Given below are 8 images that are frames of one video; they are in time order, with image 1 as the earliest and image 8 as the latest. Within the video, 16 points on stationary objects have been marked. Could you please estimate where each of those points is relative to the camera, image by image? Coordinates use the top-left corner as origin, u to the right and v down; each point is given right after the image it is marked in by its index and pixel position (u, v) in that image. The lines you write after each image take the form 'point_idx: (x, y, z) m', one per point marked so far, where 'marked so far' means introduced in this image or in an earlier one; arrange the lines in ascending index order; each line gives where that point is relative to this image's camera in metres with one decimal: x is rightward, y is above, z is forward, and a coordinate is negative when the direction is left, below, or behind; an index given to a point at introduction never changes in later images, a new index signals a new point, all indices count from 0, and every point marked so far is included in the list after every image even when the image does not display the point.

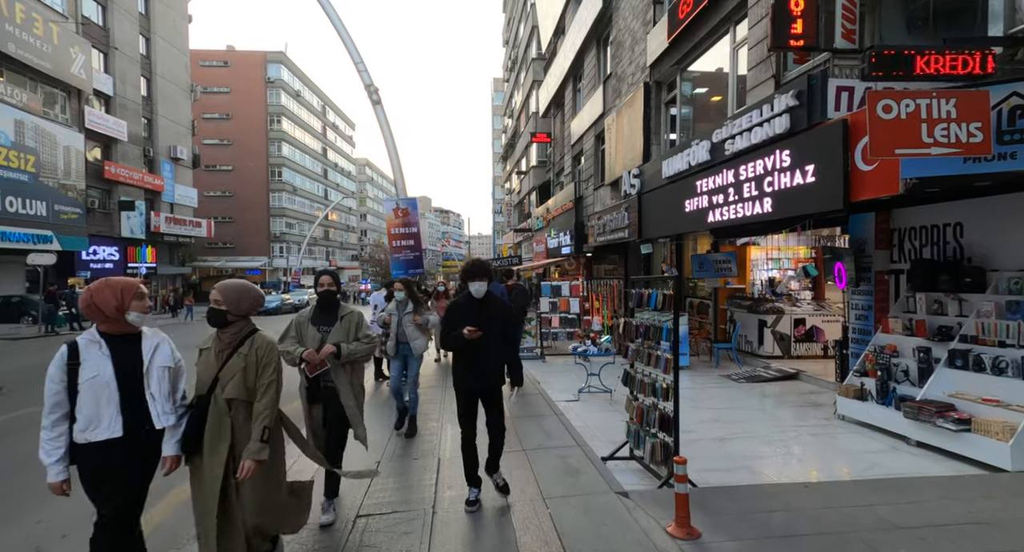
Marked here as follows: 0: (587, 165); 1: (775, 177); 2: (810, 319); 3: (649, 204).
0: (+2.6, +3.9, +16.8) m
1: (+3.8, +1.4, +6.9) m
2: (+6.3, -0.9, +10.1) m
3: (+3.3, +1.7, +11.3) m
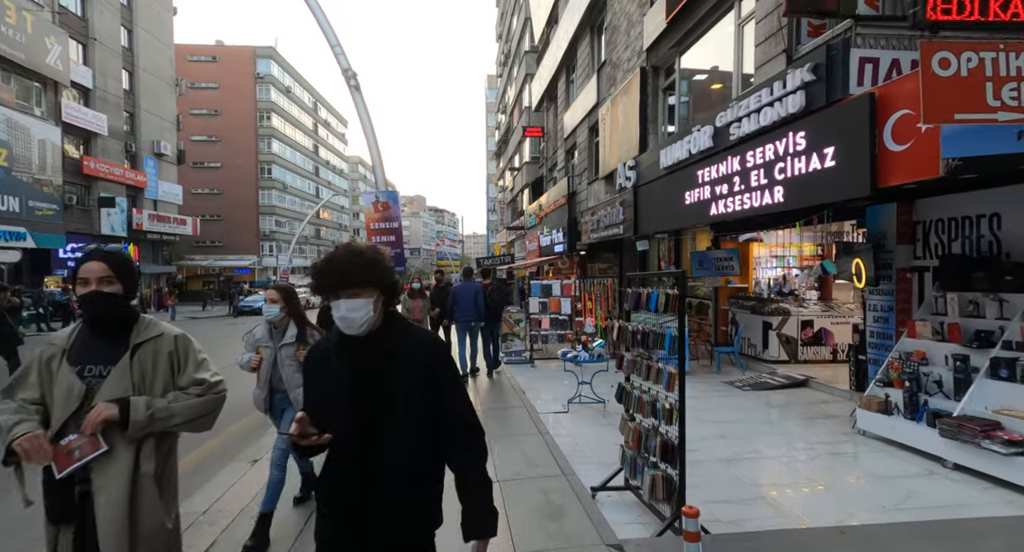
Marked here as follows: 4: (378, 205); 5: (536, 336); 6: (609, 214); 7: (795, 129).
0: (+2.3, +4.0, +16.0) m
1: (+3.6, +1.5, +6.1) m
2: (+6.0, -0.9, +9.4) m
3: (+3.0, +1.7, +10.5) m
4: (-3.3, +1.7, +11.7) m
5: (+0.5, -1.3, +10.2) m
6: (+2.5, +1.6, +12.4) m
7: (+3.6, +1.9, +6.0) m
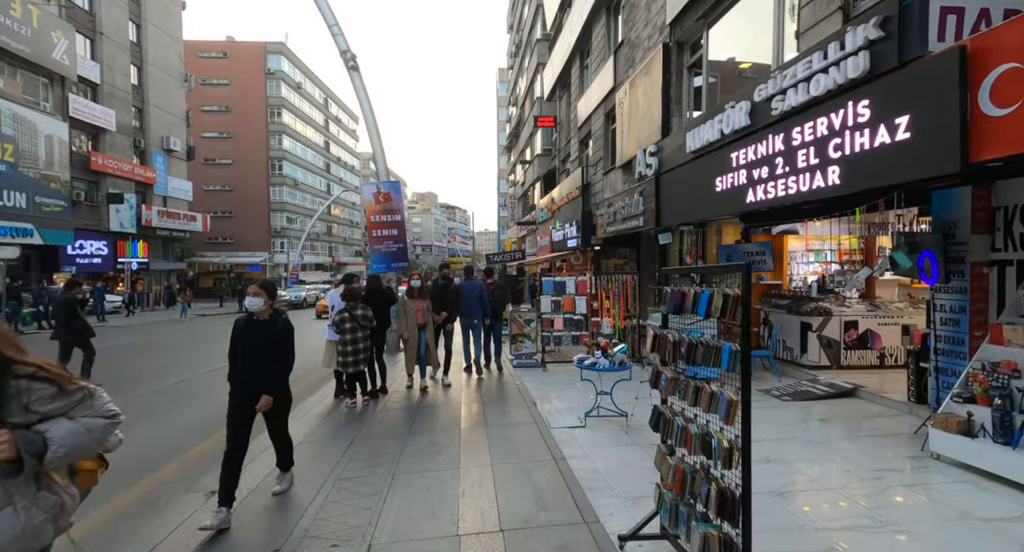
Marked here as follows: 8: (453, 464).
0: (+2.6, +4.1, +15.1) m
1: (+3.7, +1.5, +5.2) m
2: (+6.2, -0.8, +8.4) m
3: (+3.2, +1.8, +9.6) m
4: (-3.1, +1.8, +11.0) m
5: (+0.7, -1.2, +9.4) m
6: (+2.8, +1.7, +11.5) m
7: (+3.7, +1.9, +5.1) m
8: (-0.5, -1.7, +4.2) m
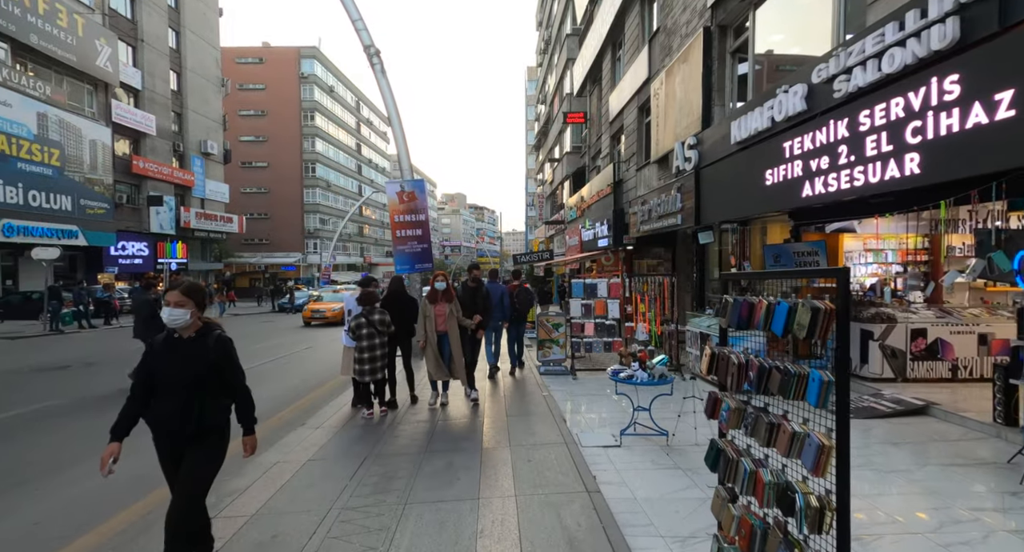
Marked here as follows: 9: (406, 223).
0: (+3.5, +4.0, +14.4) m
1: (+3.9, +1.5, +4.5) m
2: (+6.7, -0.9, +7.5) m
3: (+3.7, +1.8, +8.9) m
4: (-2.4, +1.8, +10.6) m
5: (+1.2, -1.3, +8.8) m
6: (+3.4, +1.7, +10.8) m
7: (+3.9, +1.9, +4.4) m
8: (-0.3, -1.7, +3.7) m
9: (-2.4, +1.2, +10.7) m
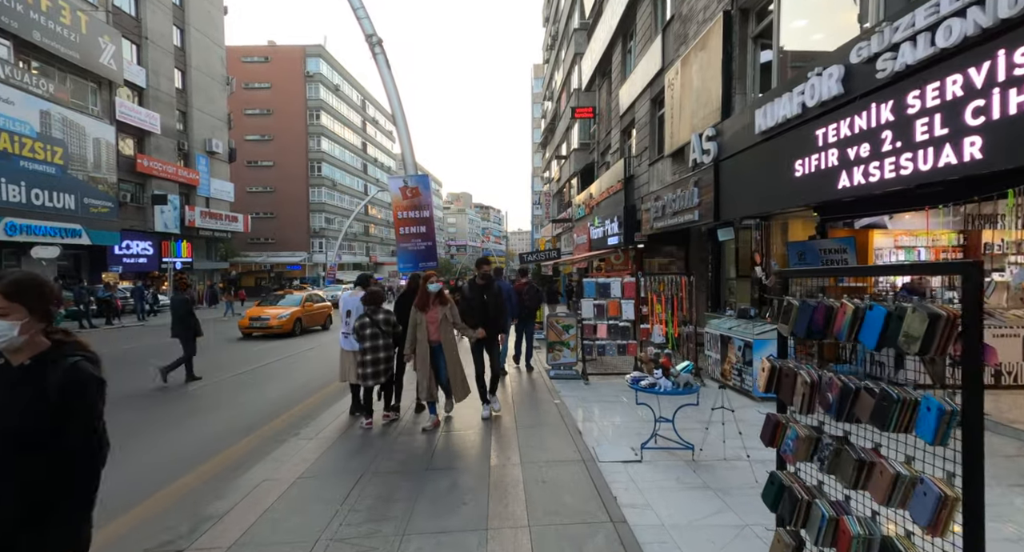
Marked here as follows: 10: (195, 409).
0: (+3.7, +4.1, +13.9) m
1: (+4.0, +1.5, +4.0) m
2: (+6.8, -0.8, +7.0) m
3: (+3.8, +1.8, +8.4) m
4: (-2.3, +1.8, +10.2) m
5: (+1.4, -1.2, +8.4) m
6: (+3.6, +1.7, +10.3) m
7: (+4.0, +1.9, +3.8) m
8: (-0.2, -1.7, +3.3) m
9: (-2.2, +1.2, +10.3) m
10: (-4.8, -2.1, +7.2) m
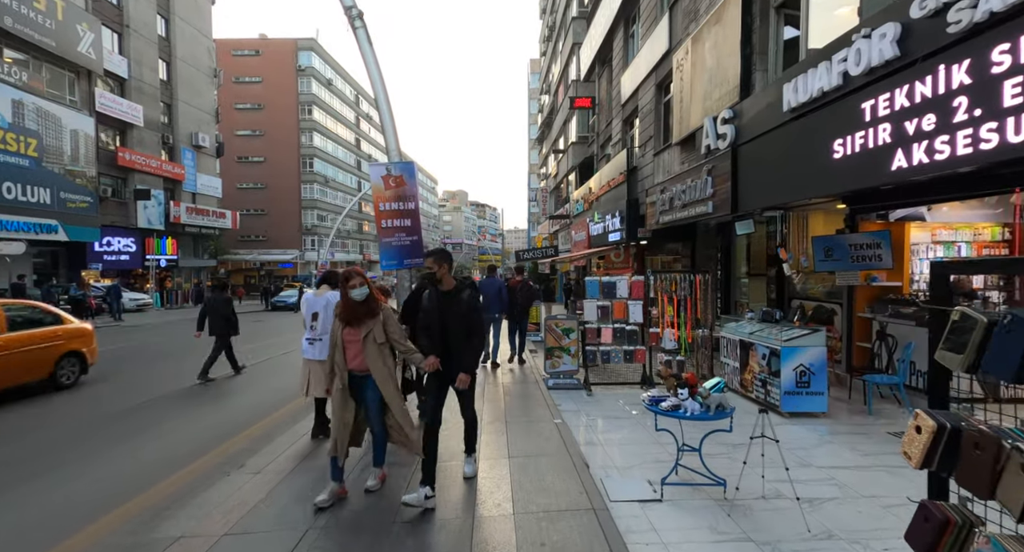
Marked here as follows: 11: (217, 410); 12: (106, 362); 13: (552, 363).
0: (+3.6, +4.1, +13.0) m
1: (+4.0, +1.5, +3.1) m
2: (+6.7, -0.8, +6.1) m
3: (+3.8, +1.8, +7.5) m
4: (-2.4, +1.9, +9.3) m
5: (+1.3, -1.2, +7.5) m
6: (+3.5, +1.7, +9.5) m
7: (+4.0, +1.9, +3.0) m
8: (-0.3, -1.7, +2.4) m
9: (-2.3, +1.3, +9.4) m
10: (-4.9, -2.0, +6.2) m
11: (-4.4, -2.0, +7.0) m
12: (-11.8, -2.5, +13.9) m
13: (+0.6, -1.4, +7.6) m
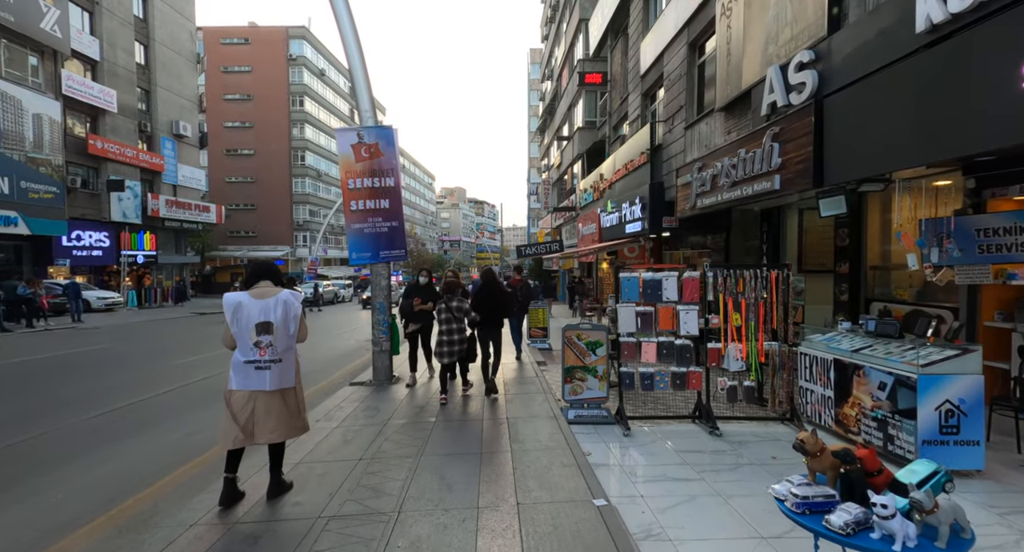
0: (+3.7, +4.2, +11.1) m
1: (+4.1, +1.5, +1.1) m
2: (+6.8, -0.8, +4.2) m
3: (+3.9, +1.9, +5.5) m
4: (-2.3, +1.9, +7.3) m
5: (+1.4, -1.2, +5.5) m
6: (+3.6, +1.8, +7.5) m
7: (+4.1, +1.9, +1.0) m
8: (-0.2, -1.6, +0.4) m
9: (-2.2, +1.3, +7.4) m
10: (-4.8, -2.0, +4.3) m
11: (-4.3, -1.9, +5.1) m
12: (-11.8, -2.4, +11.9) m
13: (+0.7, -1.3, +5.7) m
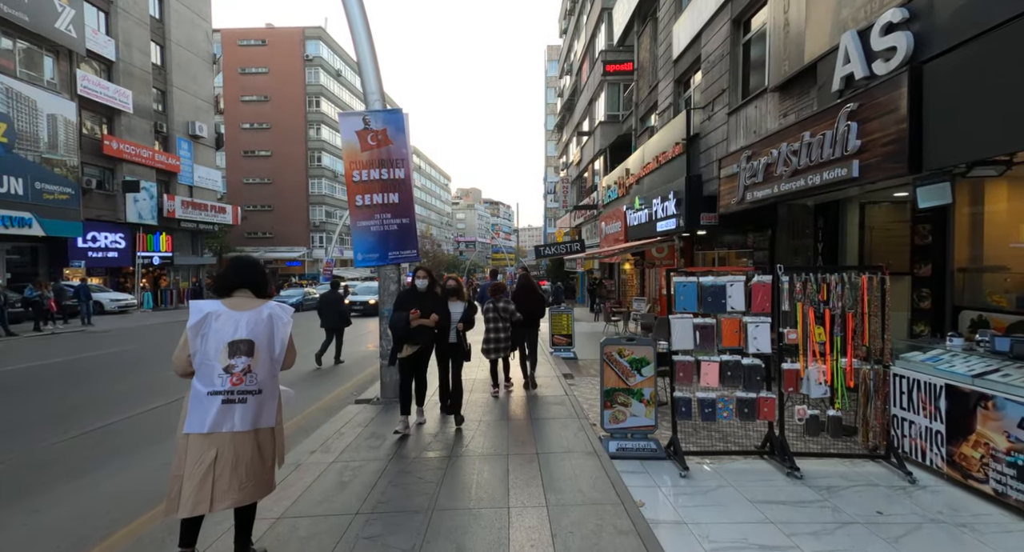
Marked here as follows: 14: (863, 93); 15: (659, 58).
0: (+4.1, +4.1, +10.0) m
1: (+4.2, +1.5, +0.1) m
2: (+7.1, -0.8, +3.1) m
3: (+4.1, +1.8, +4.5) m
4: (-1.9, +1.9, +6.4) m
5: (+1.7, -1.2, +4.6) m
6: (+3.9, +1.7, +6.5) m
7: (+4.2, +1.9, 0.0) m
8: (0.0, -1.7, -0.5) m
9: (-1.9, +1.3, +6.5) m
10: (-4.5, -2.0, +3.5) m
11: (-4.0, -2.0, +4.3) m
12: (-11.3, -2.4, +11.4) m
13: (+1.0, -1.4, +4.7) m
14: (+4.0, +2.1, +5.4) m
15: (+4.1, +6.1, +13.4) m
